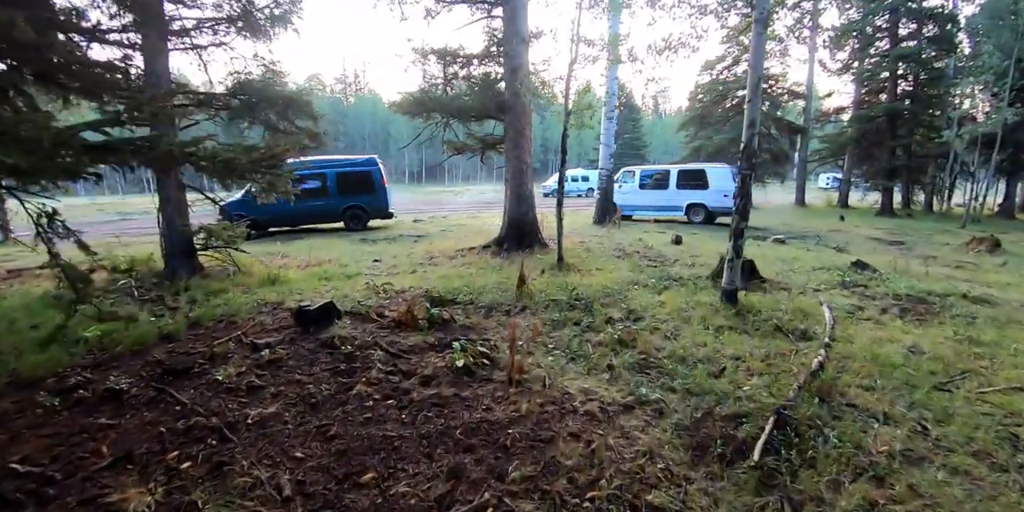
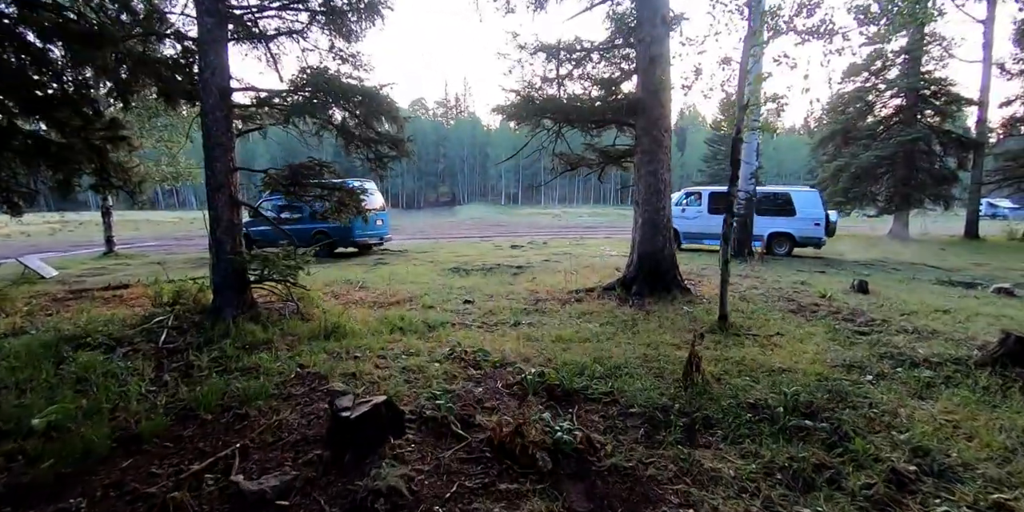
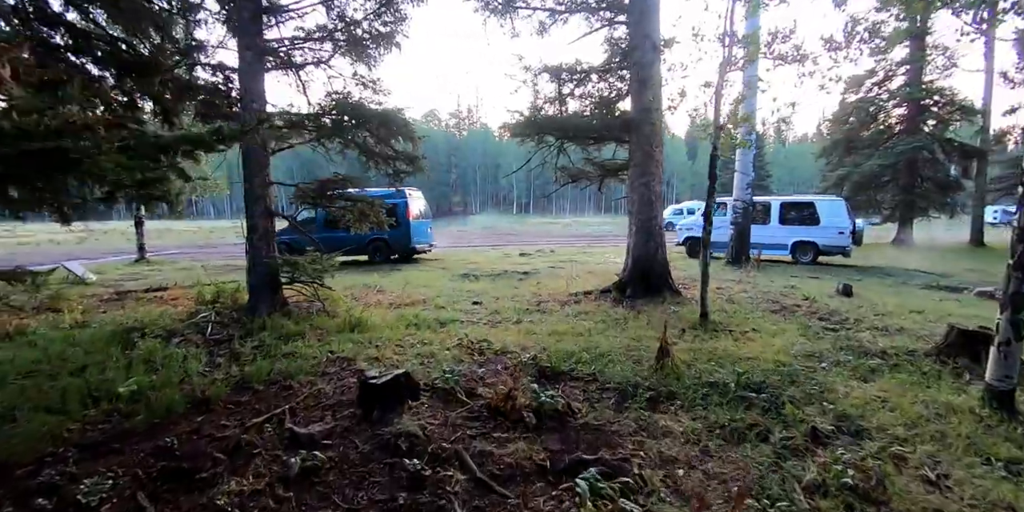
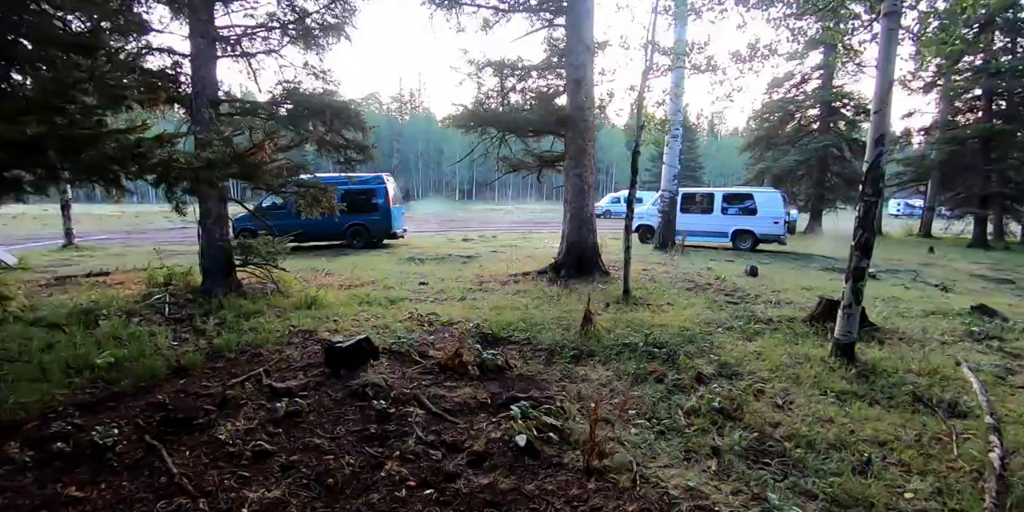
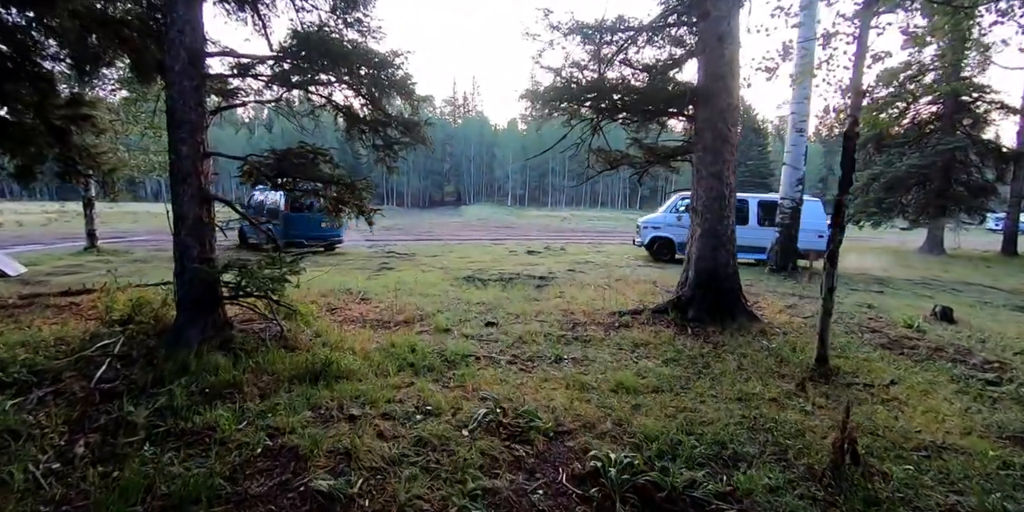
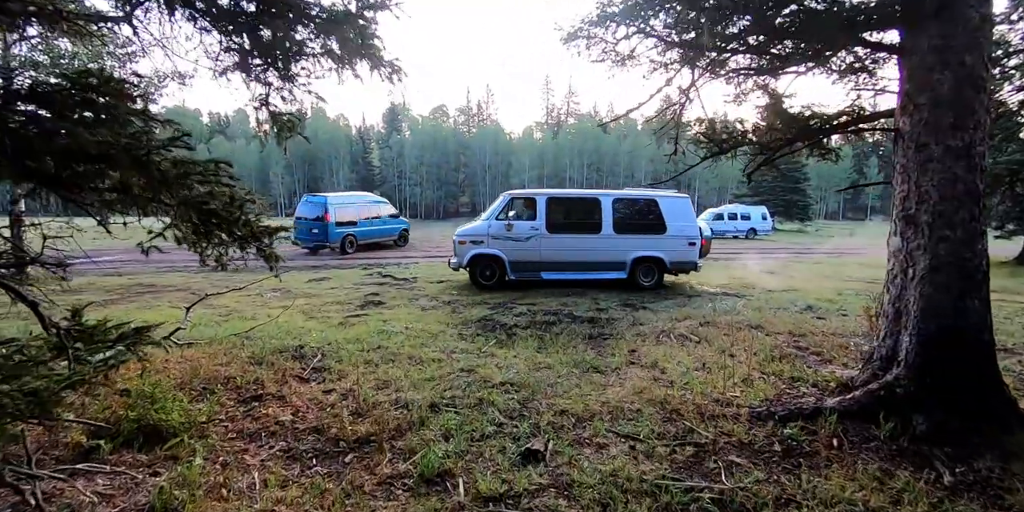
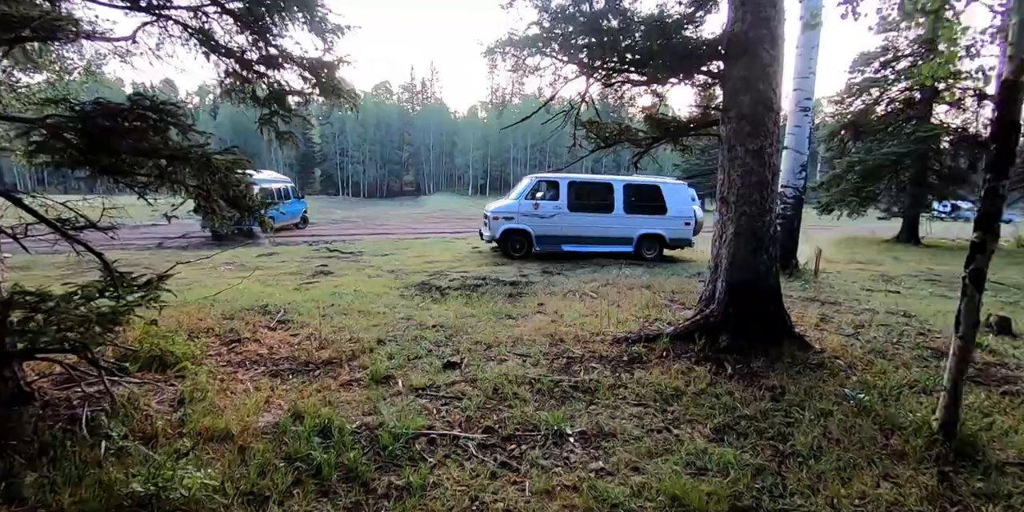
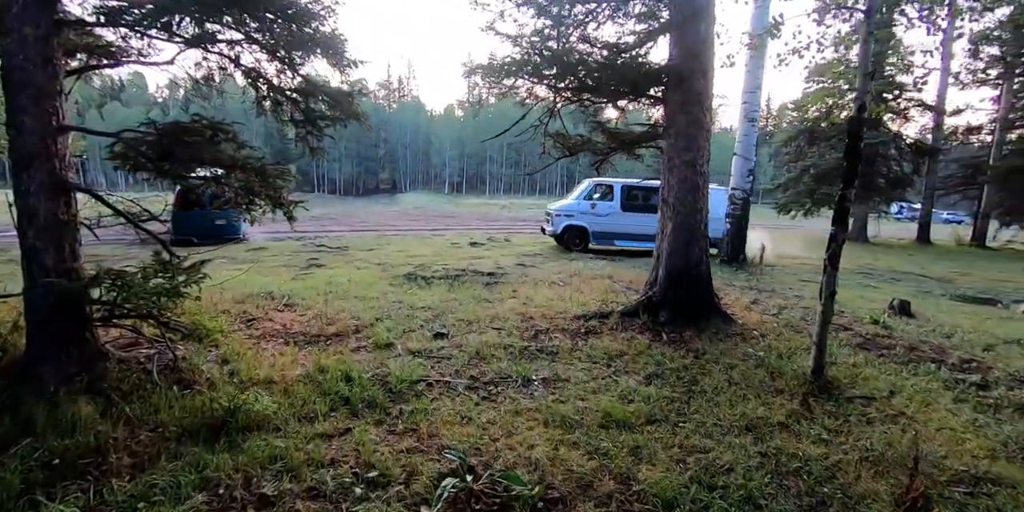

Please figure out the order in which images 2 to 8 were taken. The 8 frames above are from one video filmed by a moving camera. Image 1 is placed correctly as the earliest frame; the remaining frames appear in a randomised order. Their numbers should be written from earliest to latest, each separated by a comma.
4, 3, 2, 5, 8, 7, 6
